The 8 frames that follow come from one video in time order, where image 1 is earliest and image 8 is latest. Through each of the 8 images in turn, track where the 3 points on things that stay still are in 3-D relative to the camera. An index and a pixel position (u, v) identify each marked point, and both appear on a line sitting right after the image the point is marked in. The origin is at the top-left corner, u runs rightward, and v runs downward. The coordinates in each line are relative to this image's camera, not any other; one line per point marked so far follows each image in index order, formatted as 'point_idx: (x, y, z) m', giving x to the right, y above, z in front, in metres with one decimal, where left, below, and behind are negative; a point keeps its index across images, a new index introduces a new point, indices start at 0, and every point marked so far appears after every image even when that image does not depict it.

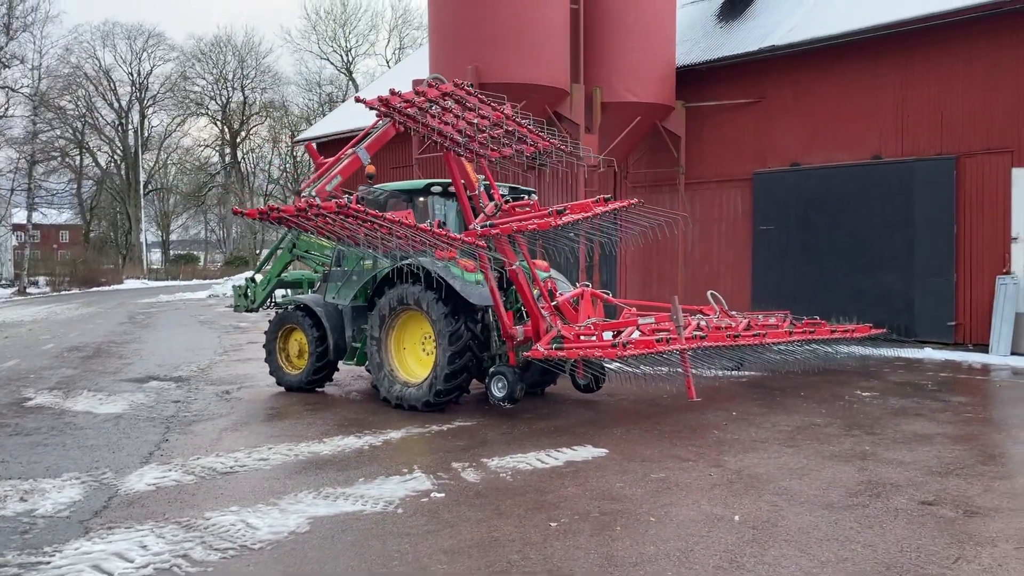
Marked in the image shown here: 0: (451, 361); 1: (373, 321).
0: (-0.5, -0.6, +6.2) m
1: (-1.1, -0.3, +6.6) m
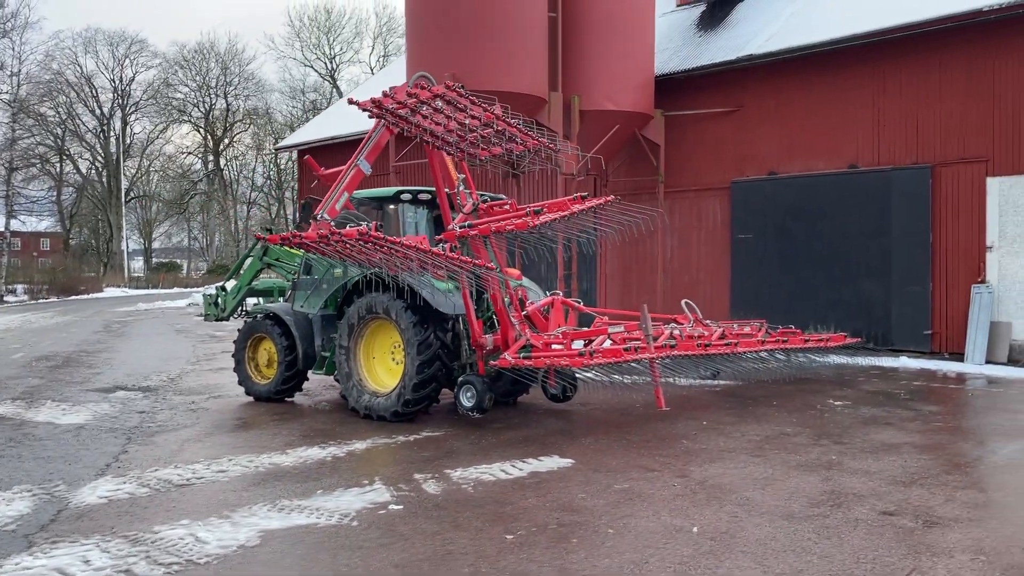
0: (-0.7, -0.6, +6.1) m
1: (-1.4, -0.3, +6.6) m
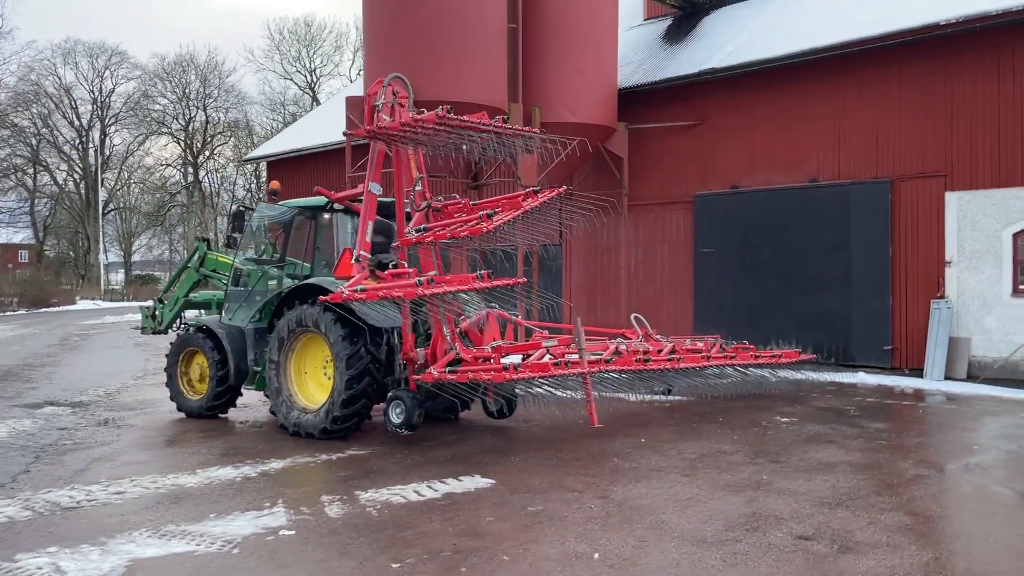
0: (-1.2, -0.7, +5.9) m
1: (-1.9, -0.4, +6.4) m
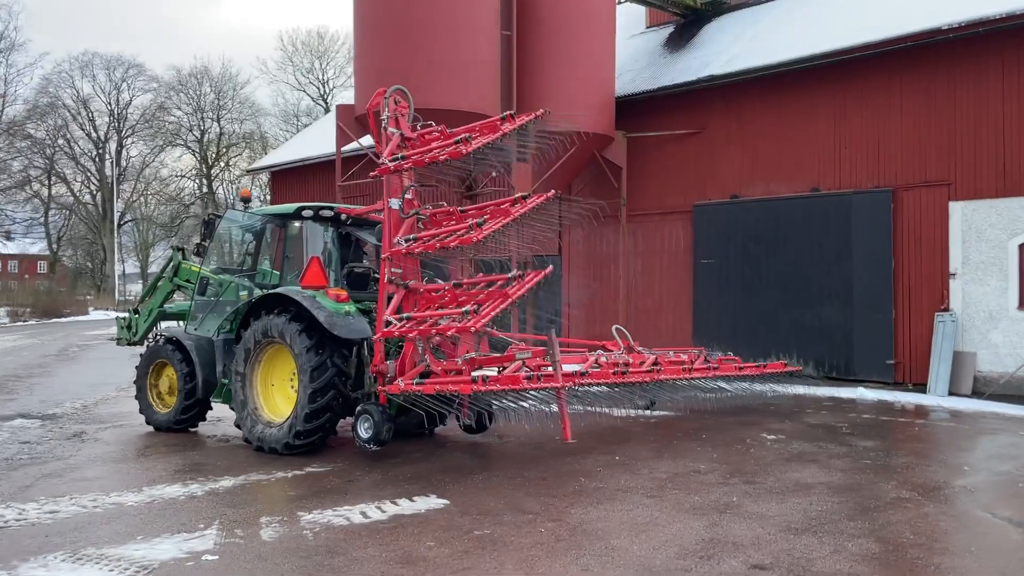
0: (-1.4, -0.8, +5.8) m
1: (-2.1, -0.5, +6.2) m
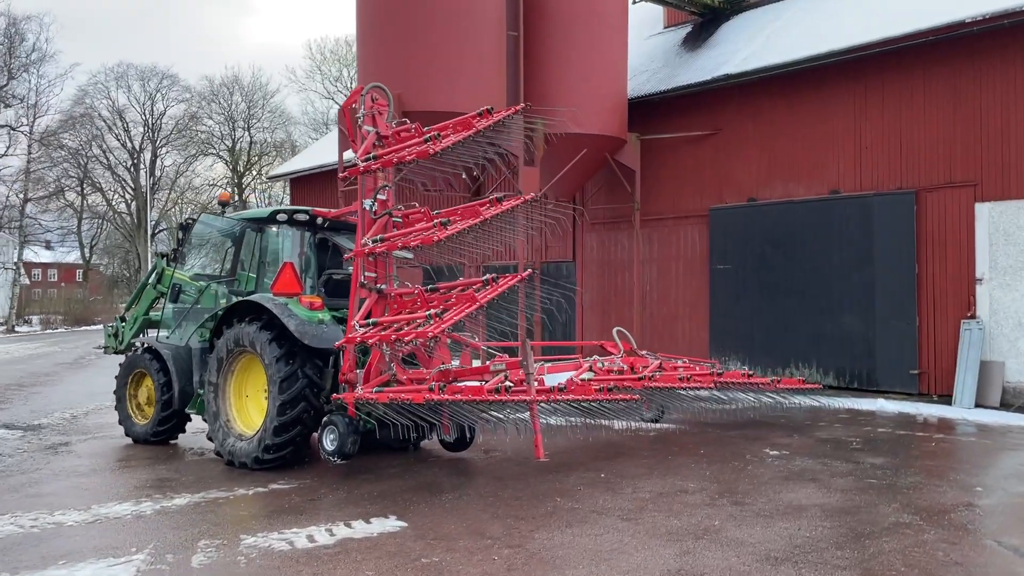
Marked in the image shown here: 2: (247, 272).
0: (-1.6, -0.9, +5.5) m
1: (-2.2, -0.6, +6.0) m
2: (-2.1, +0.1, +6.4) m
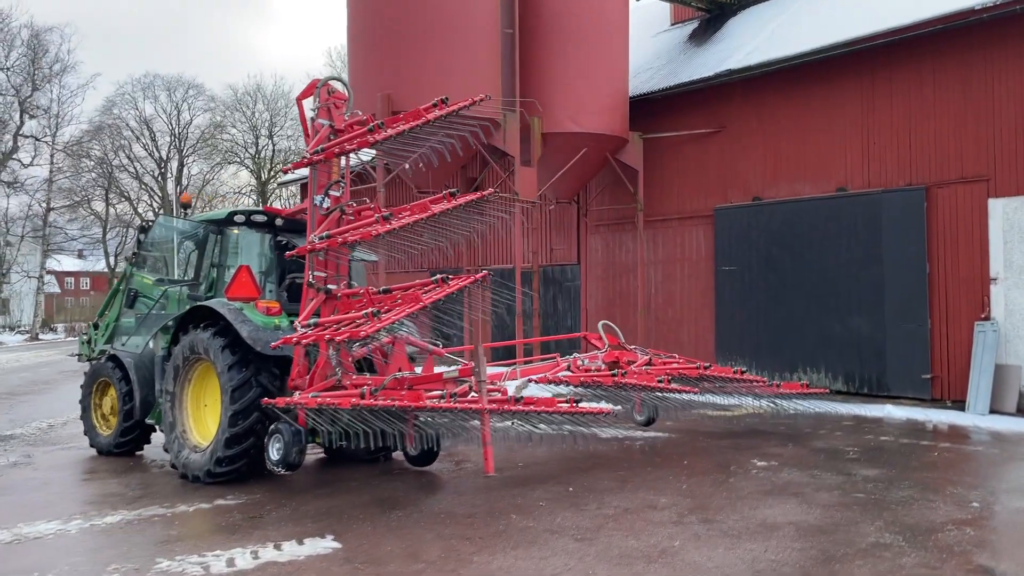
0: (-1.8, -0.9, +5.3) m
1: (-2.5, -0.6, +5.8) m
2: (-2.3, +0.1, +6.2) m
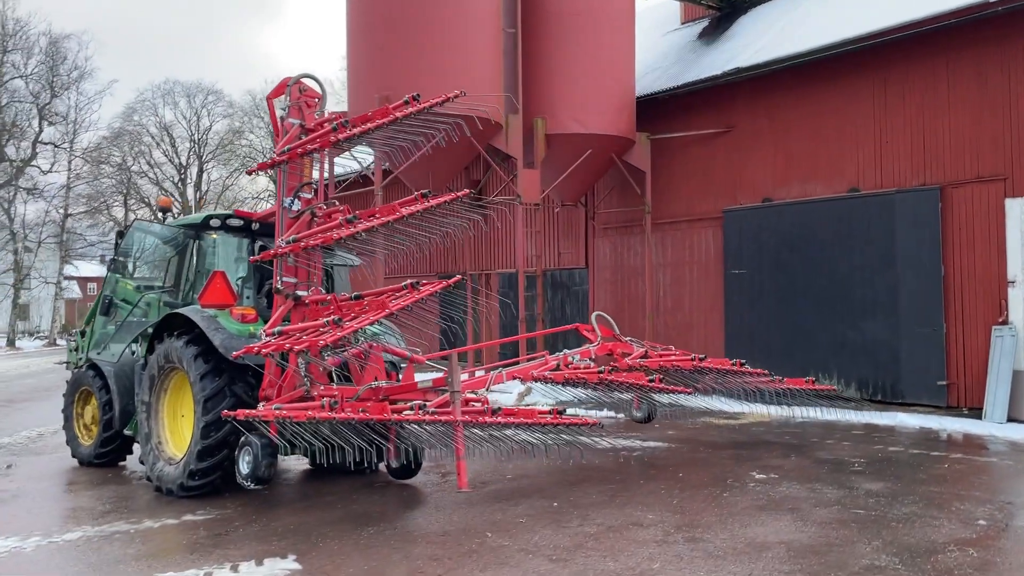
0: (-1.9, -0.9, +5.1) m
1: (-2.6, -0.7, +5.7) m
2: (-2.4, 0.0, +6.0) m
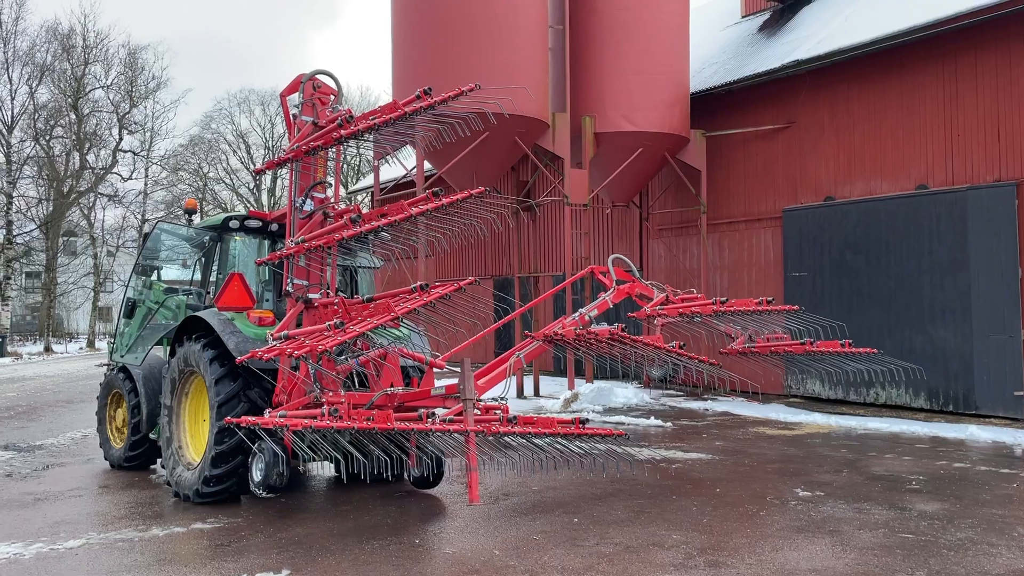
0: (-1.8, -1.0, +5.0) m
1: (-2.4, -0.7, +5.6) m
2: (-2.2, 0.0, +6.0) m
